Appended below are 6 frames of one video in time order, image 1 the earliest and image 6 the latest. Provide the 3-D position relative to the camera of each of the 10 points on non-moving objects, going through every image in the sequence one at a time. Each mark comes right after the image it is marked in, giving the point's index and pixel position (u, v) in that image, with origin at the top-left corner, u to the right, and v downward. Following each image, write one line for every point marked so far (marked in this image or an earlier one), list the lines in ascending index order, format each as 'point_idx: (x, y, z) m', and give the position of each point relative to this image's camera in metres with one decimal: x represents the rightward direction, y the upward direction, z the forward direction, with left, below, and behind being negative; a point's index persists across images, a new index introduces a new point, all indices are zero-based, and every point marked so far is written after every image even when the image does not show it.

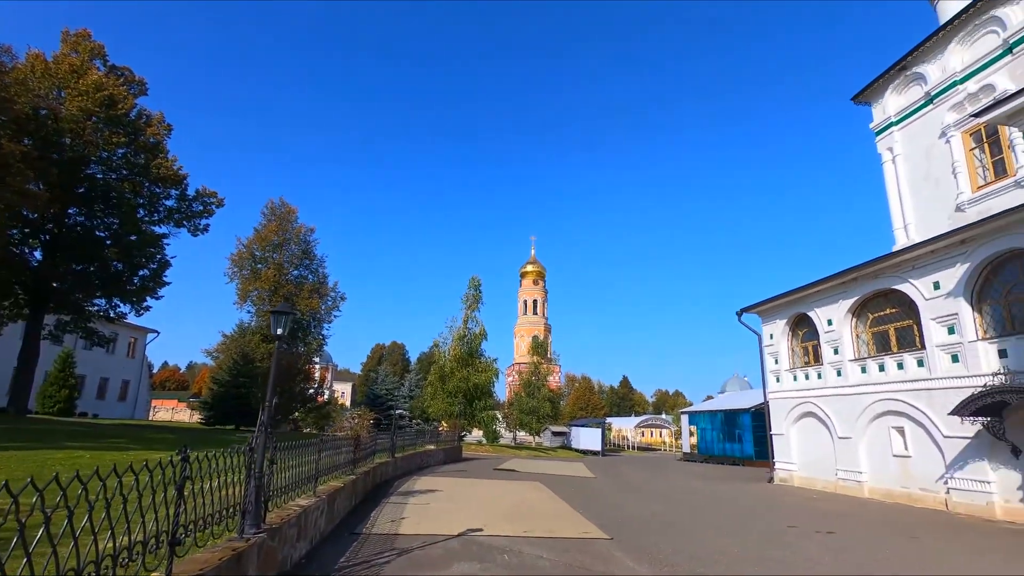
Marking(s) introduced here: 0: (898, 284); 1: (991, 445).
0: (+10.3, +0.1, +14.4) m
1: (+10.3, -3.4, +11.7) m
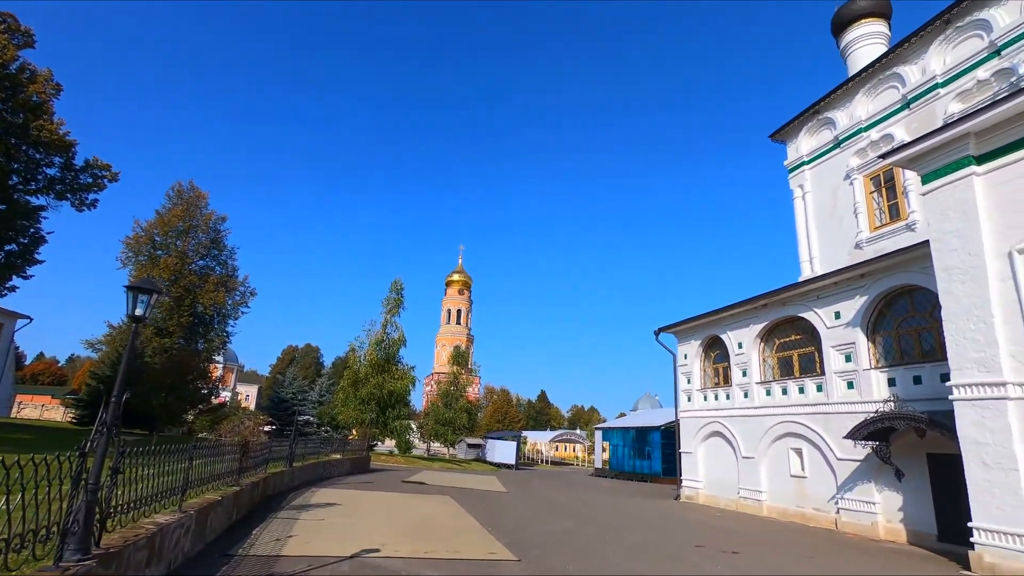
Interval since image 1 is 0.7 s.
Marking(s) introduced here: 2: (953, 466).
0: (+8.2, -0.7, +15.2) m
1: (+8.4, -4.1, +12.4) m
2: (+9.0, -3.6, +10.9) m
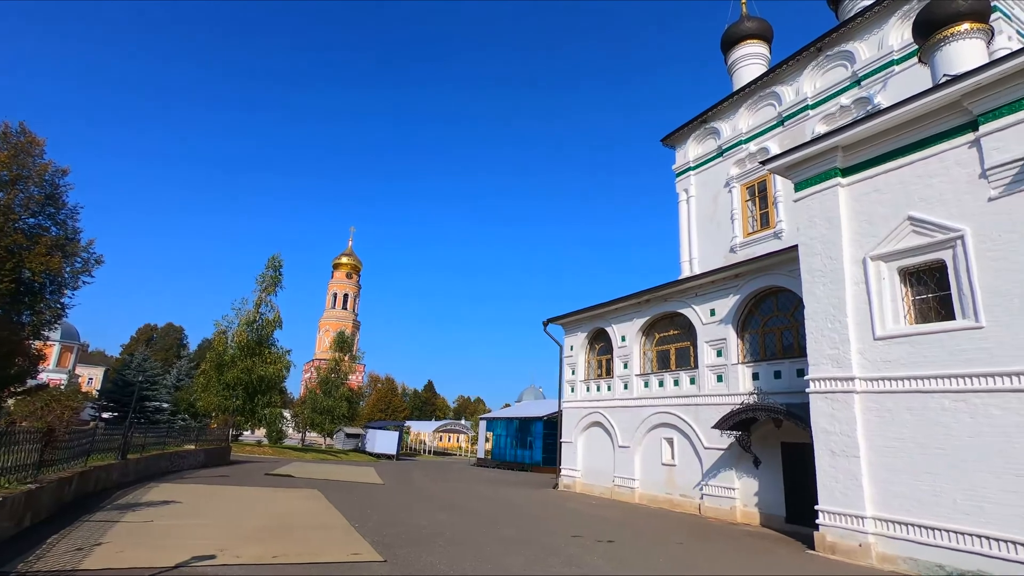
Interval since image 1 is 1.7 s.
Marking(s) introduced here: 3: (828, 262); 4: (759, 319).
0: (+5.0, -0.6, +15.9) m
1: (+5.5, -4.1, +13.2) m
2: (+6.4, -3.7, +11.8) m
3: (+6.0, +0.5, +10.2) m
4: (+6.3, -0.8, +13.7) m
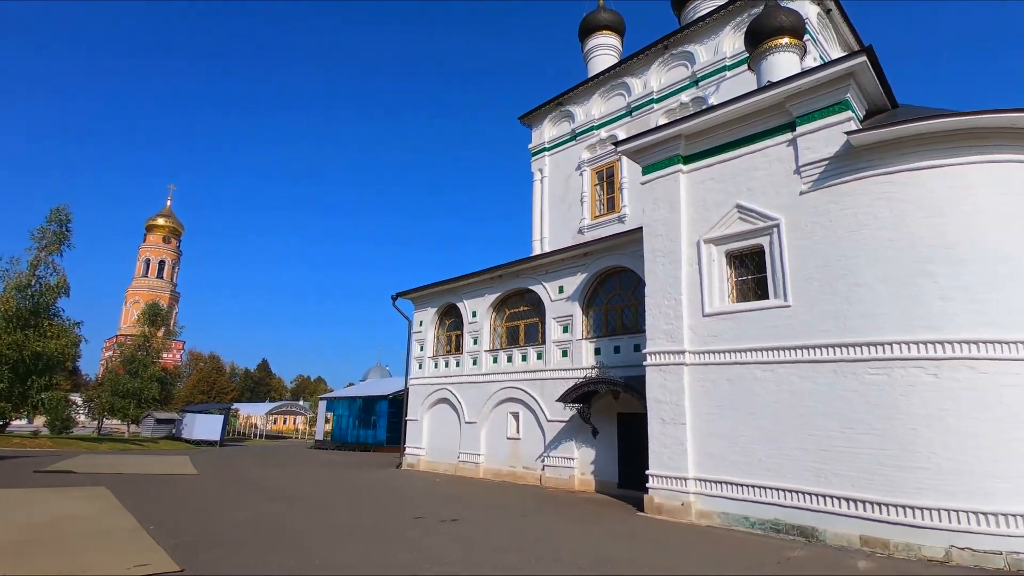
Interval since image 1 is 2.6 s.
0: (+0.6, +0.1, +16.1) m
1: (+1.7, -3.6, +13.7) m
2: (+2.9, -3.2, +12.7) m
3: (+3.1, +0.9, +10.8) m
4: (+2.4, -0.2, +14.3) m
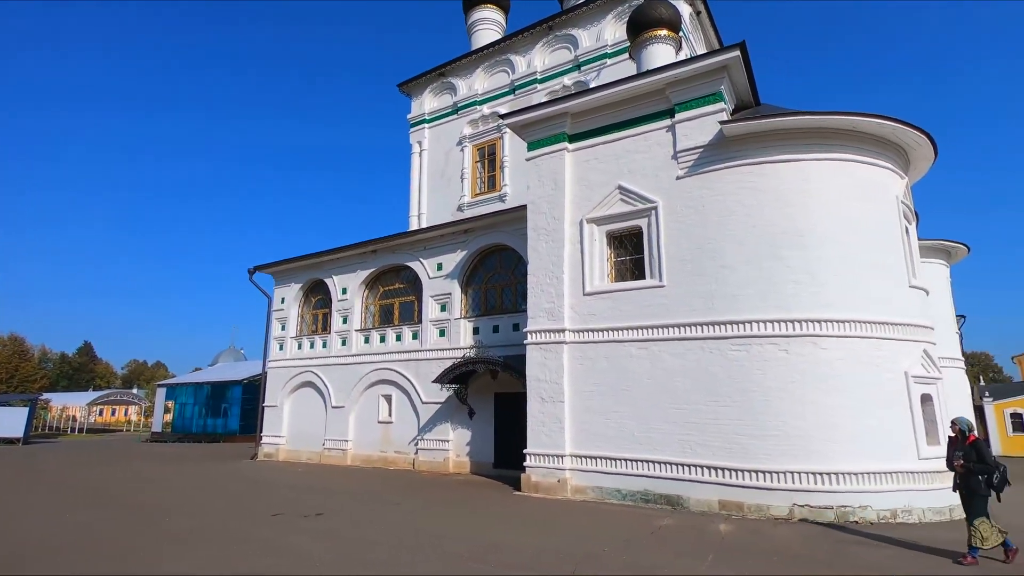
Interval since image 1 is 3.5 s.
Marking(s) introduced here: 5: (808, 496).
0: (-2.9, +0.8, +15.3) m
1: (-1.4, -3.0, +13.4) m
2: (0.0, -2.7, +12.6) m
3: (+0.8, +1.3, +10.7) m
4: (-0.8, +0.3, +14.0) m
5: (+4.3, -3.0, +7.8) m
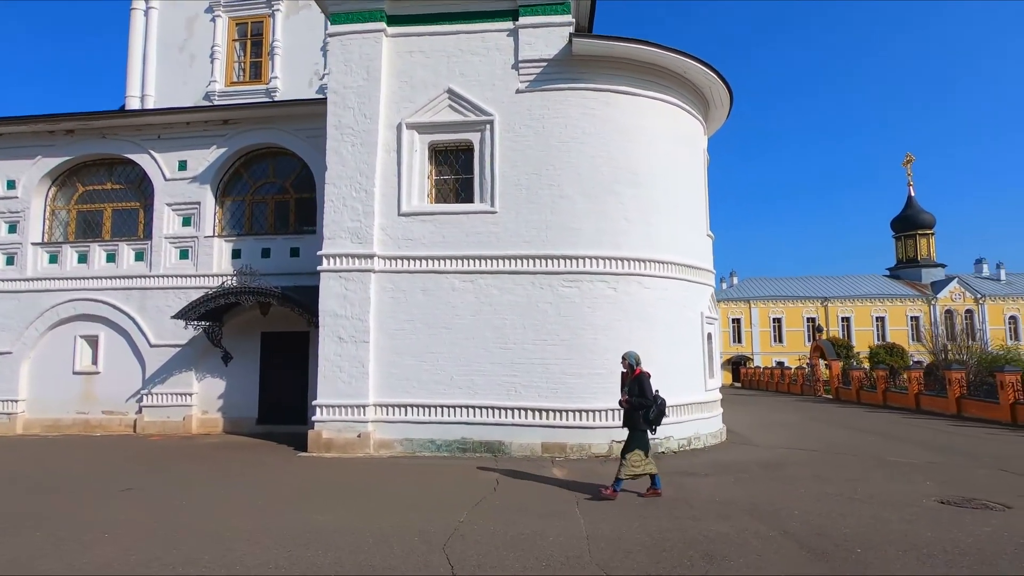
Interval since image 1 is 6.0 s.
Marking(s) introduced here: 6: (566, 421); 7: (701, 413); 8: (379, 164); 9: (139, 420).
0: (-7.8, +2.8, +11.0) m
1: (-5.9, -1.2, +10.3) m
2: (-4.3, -1.1, +10.2) m
3: (-2.4, +2.7, +8.5) m
4: (-5.3, +2.1, +10.9) m
5: (+1.6, -2.1, +7.9) m
6: (+0.8, -1.9, +7.9) m
7: (+3.1, -2.0, +8.8) m
8: (-2.1, +2.0, +8.5) m
9: (-7.1, -2.5, +10.2) m
